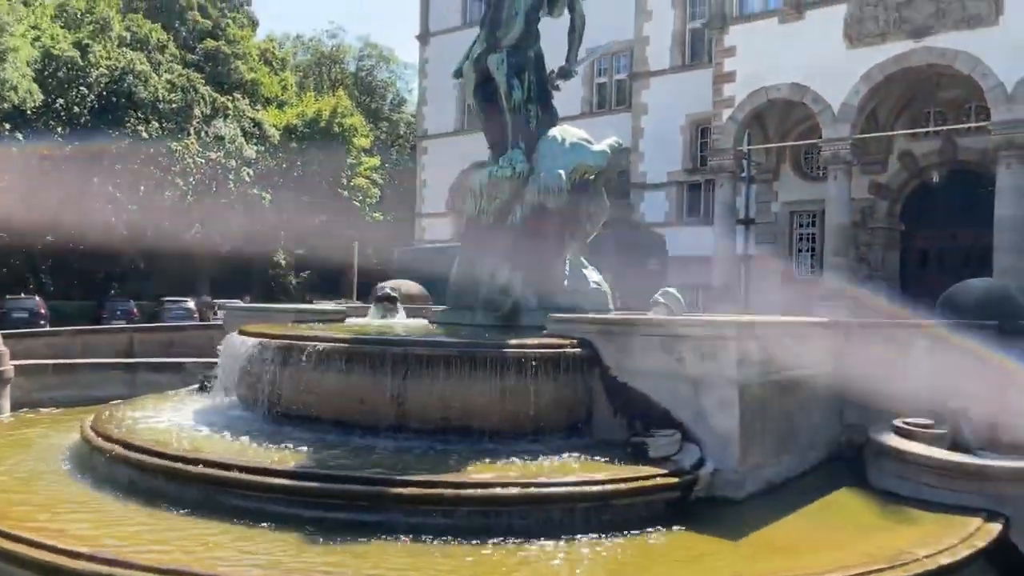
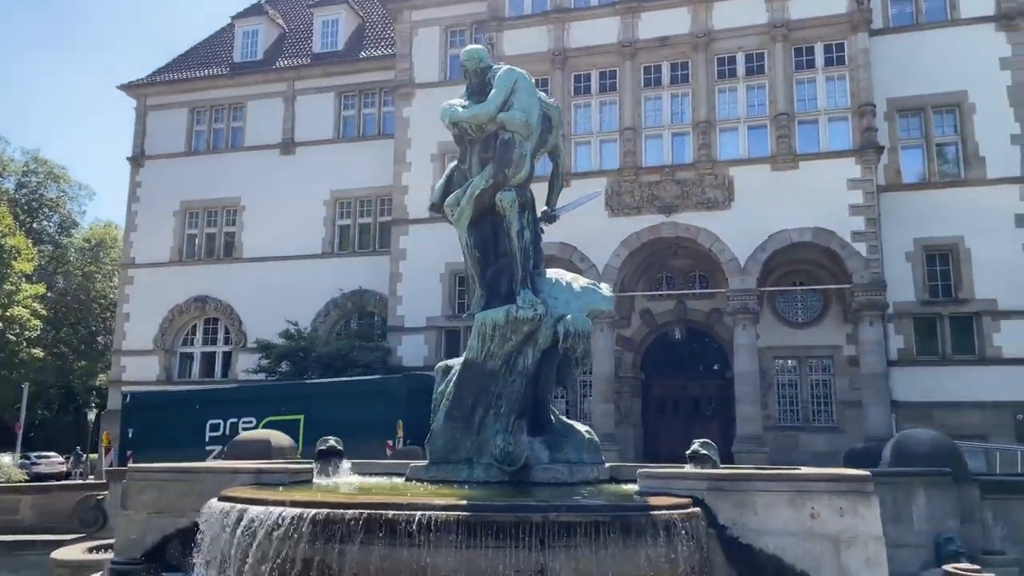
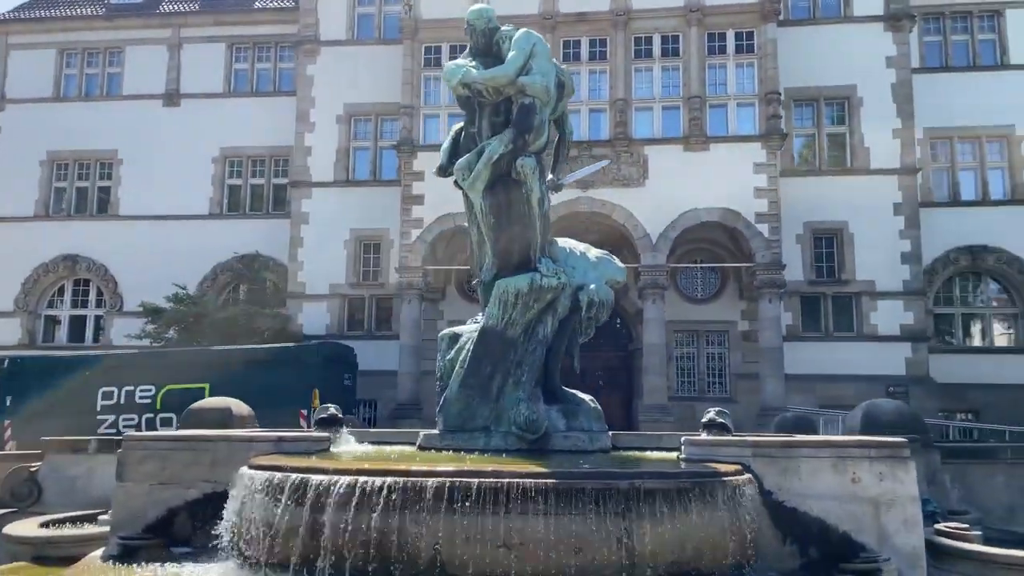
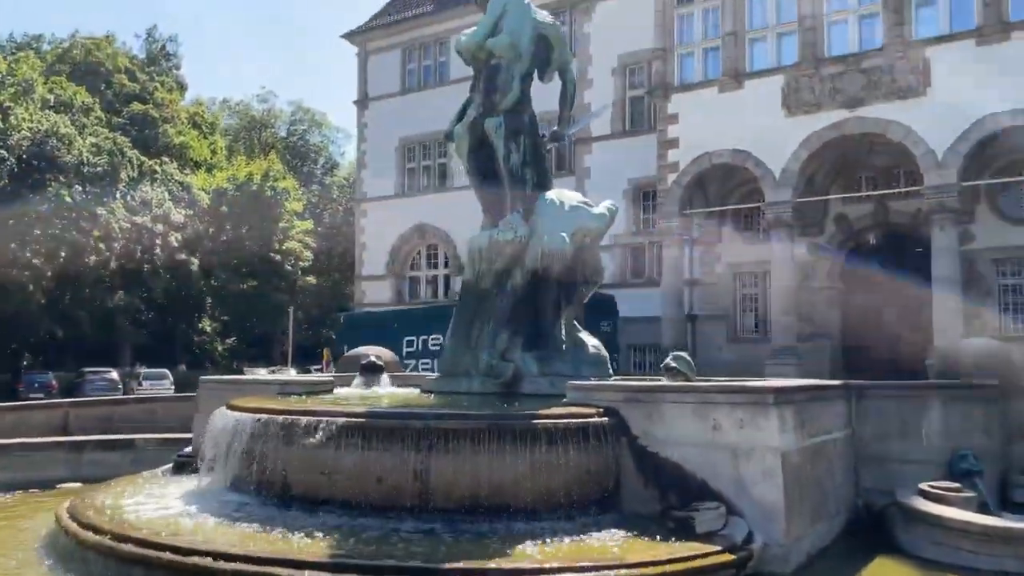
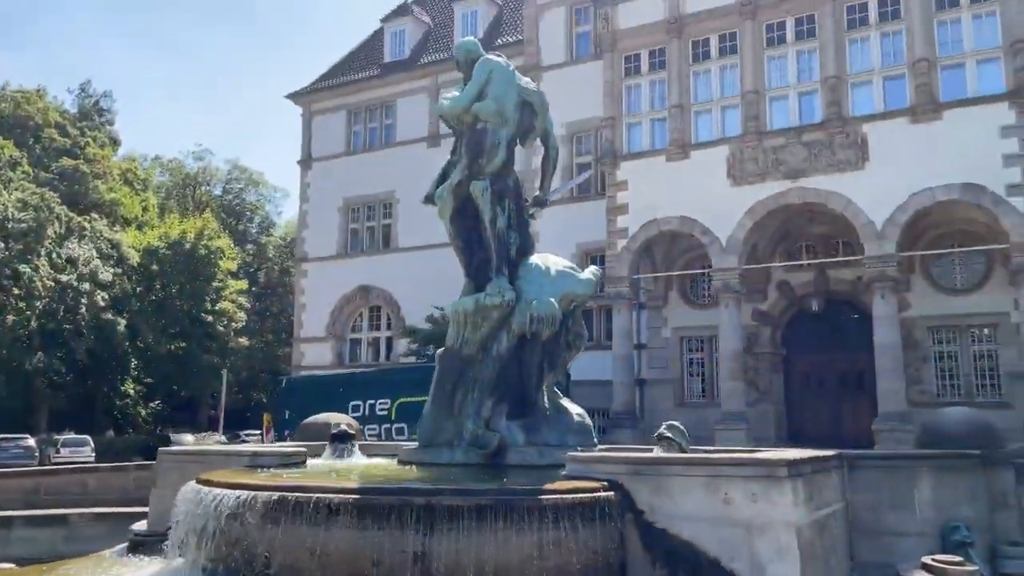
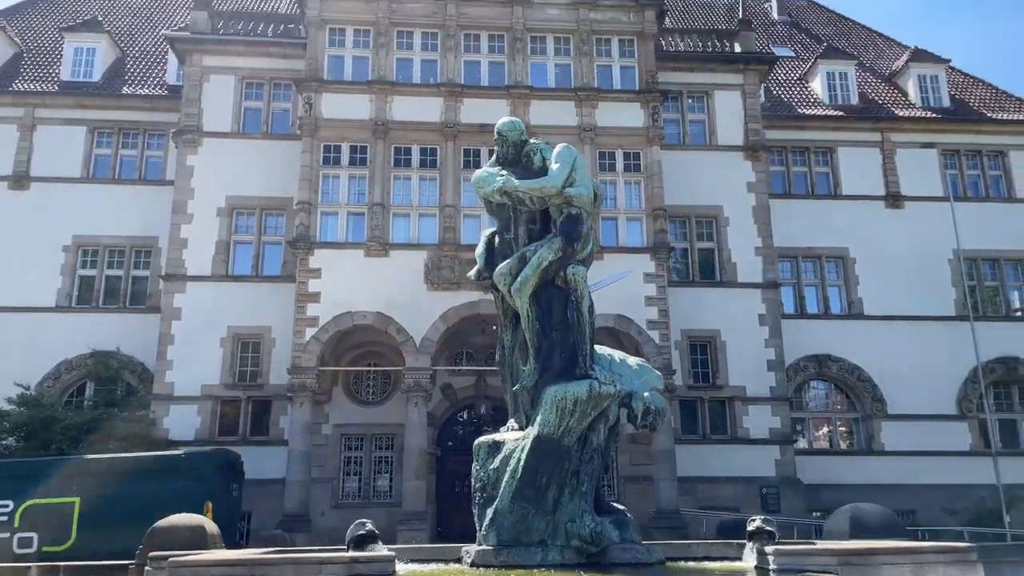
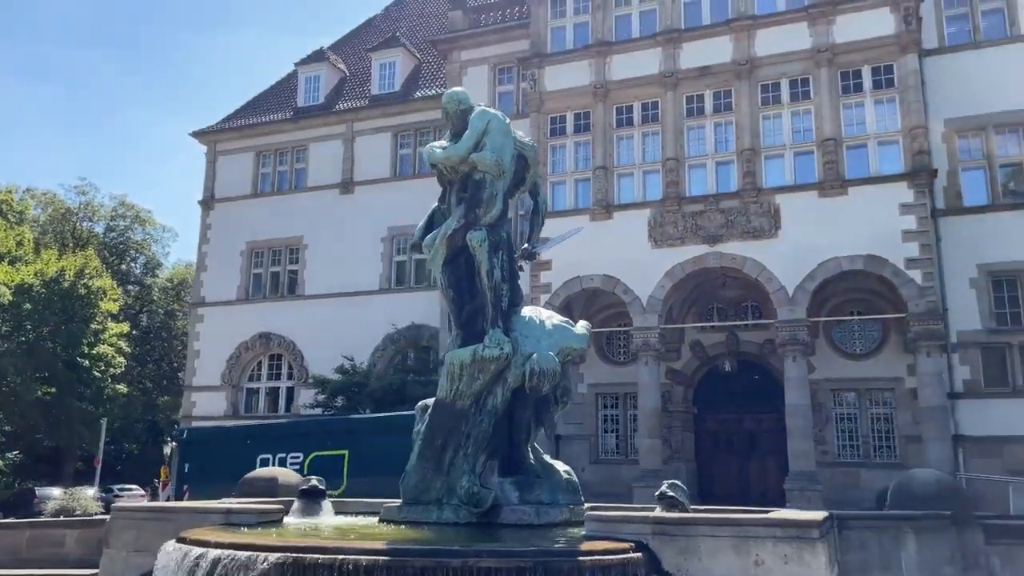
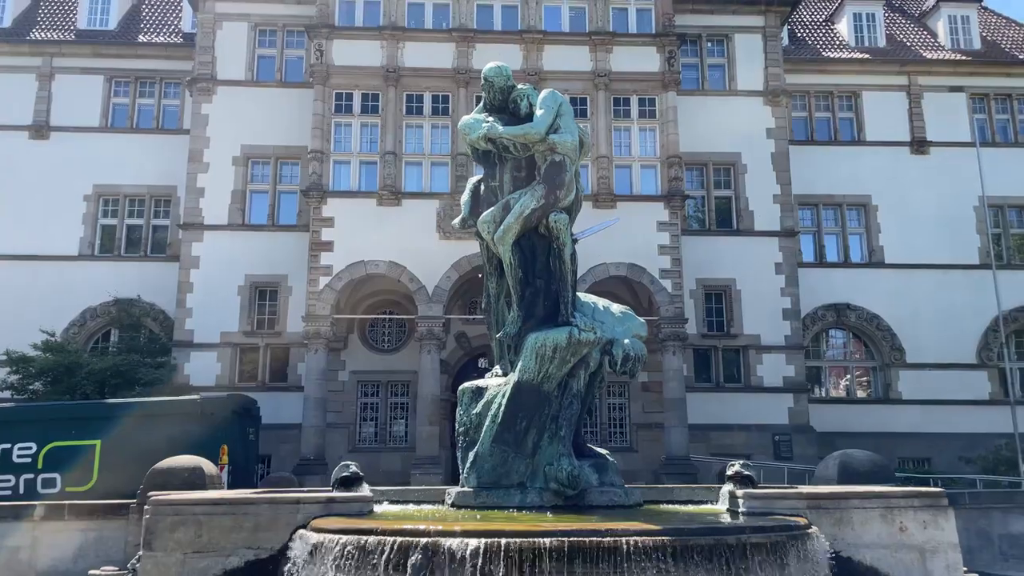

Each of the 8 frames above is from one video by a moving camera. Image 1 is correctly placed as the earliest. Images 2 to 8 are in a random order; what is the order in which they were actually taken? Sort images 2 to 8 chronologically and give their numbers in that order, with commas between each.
4, 5, 7, 2, 3, 8, 6
